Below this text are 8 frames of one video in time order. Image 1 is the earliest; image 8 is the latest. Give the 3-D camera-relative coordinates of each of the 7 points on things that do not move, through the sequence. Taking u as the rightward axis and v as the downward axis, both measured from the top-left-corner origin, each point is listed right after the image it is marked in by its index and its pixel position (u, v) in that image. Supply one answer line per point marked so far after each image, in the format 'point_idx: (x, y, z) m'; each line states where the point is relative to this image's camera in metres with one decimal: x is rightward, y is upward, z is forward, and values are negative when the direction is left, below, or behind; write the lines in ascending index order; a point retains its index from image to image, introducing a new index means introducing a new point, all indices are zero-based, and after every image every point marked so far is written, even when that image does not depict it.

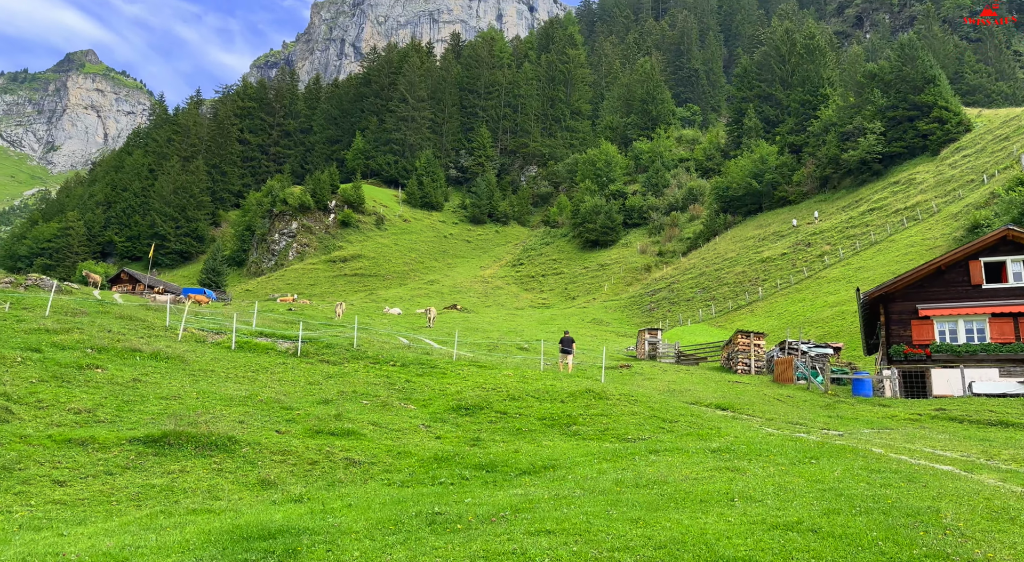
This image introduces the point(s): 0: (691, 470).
0: (+4.2, -4.5, +17.7) m
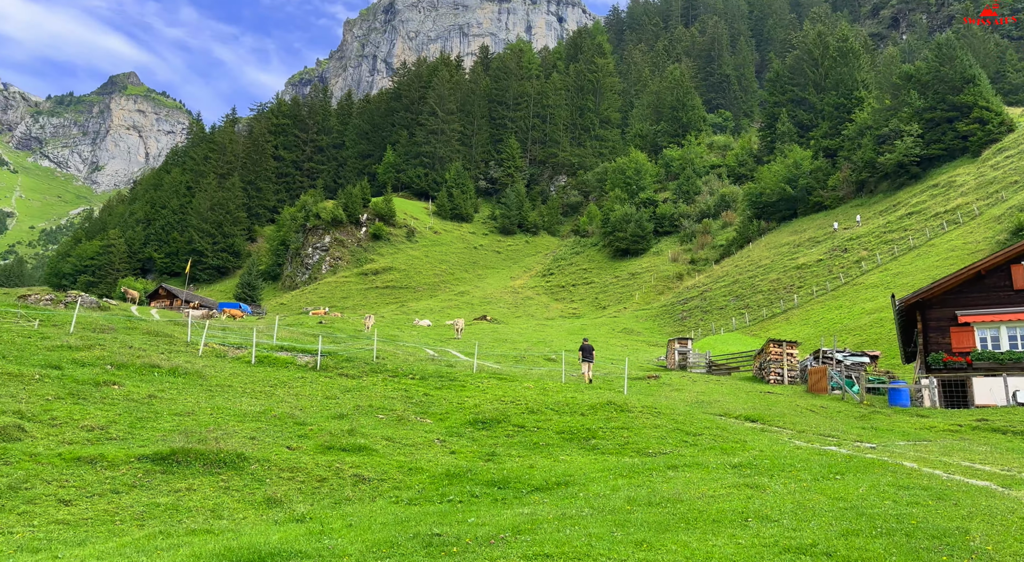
0: (+4.5, -4.7, +17.0) m
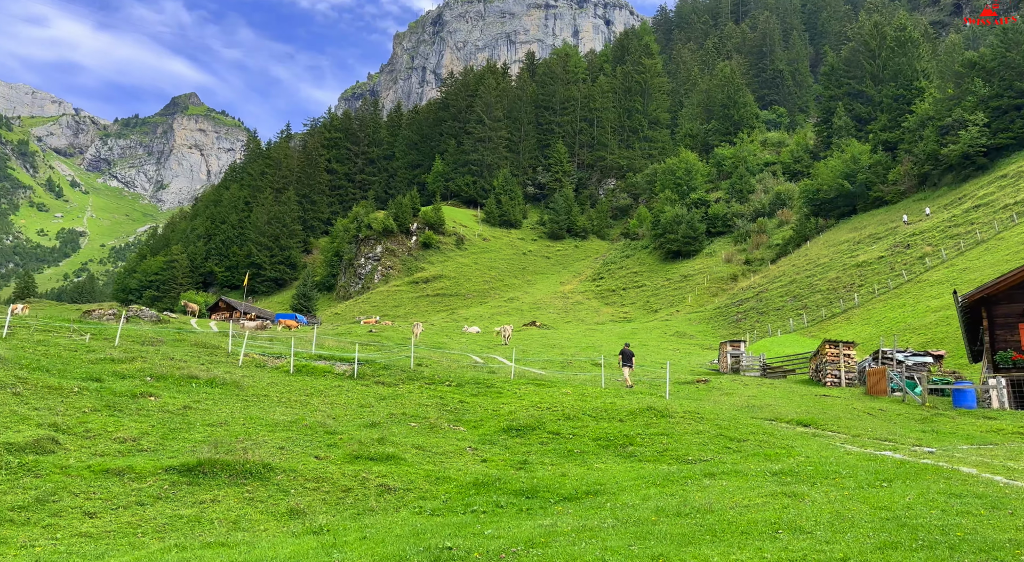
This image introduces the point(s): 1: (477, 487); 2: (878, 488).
0: (+5.1, -4.7, +16.2) m
1: (-0.9, -5.1, +18.5) m
2: (+7.8, -4.4, +15.9) m
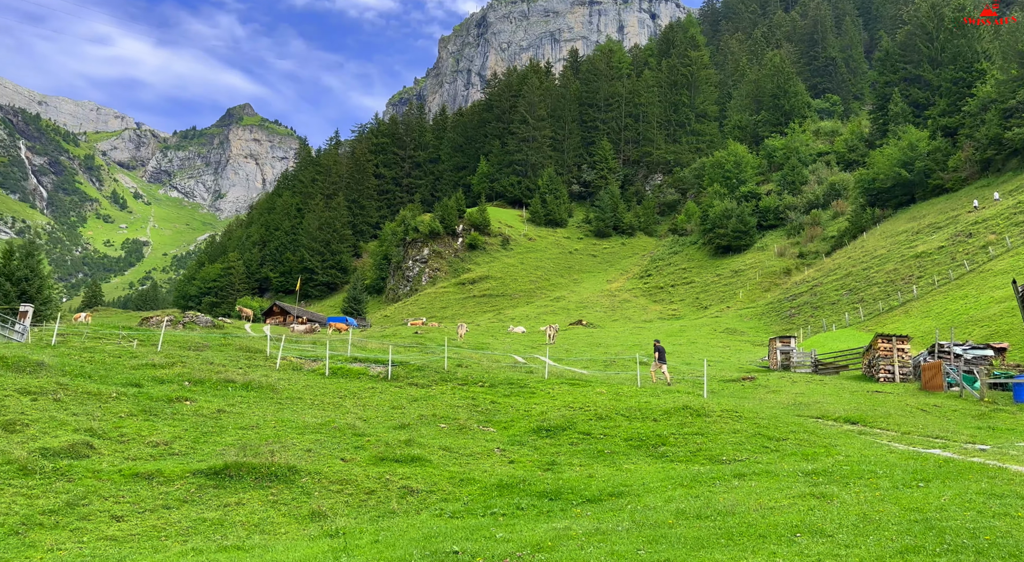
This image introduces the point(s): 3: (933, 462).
0: (+5.5, -4.5, +15.7) m
1: (-0.3, -5.1, +18.3) m
2: (+8.2, -4.2, +15.2) m
3: (+11.1, -4.8, +19.5) m
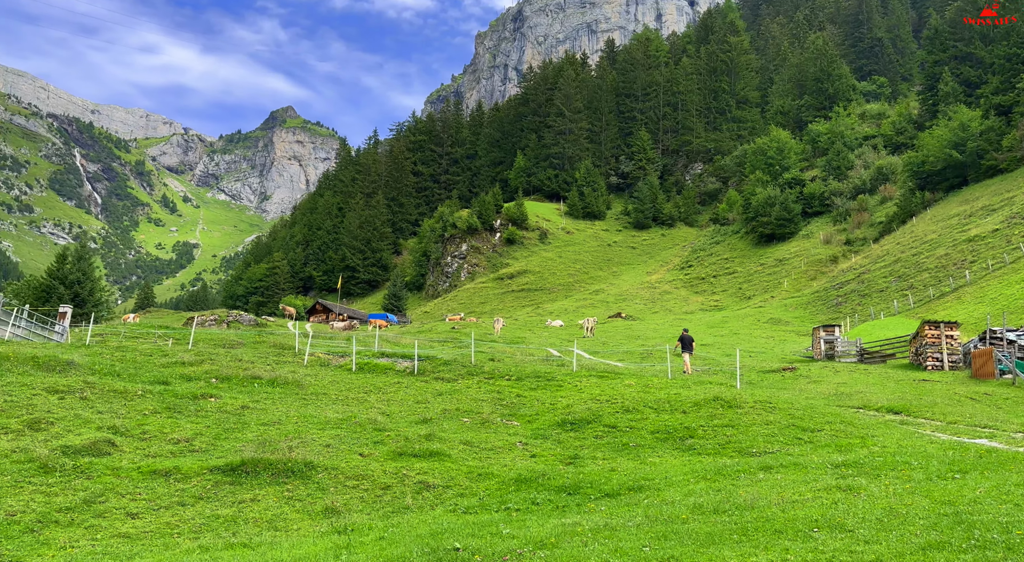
0: (+5.8, -4.2, +15.1) m
1: (+0.2, -4.9, +18.0) m
2: (+8.4, -3.9, +14.3) m
3: (+11.5, -4.3, +18.5) m
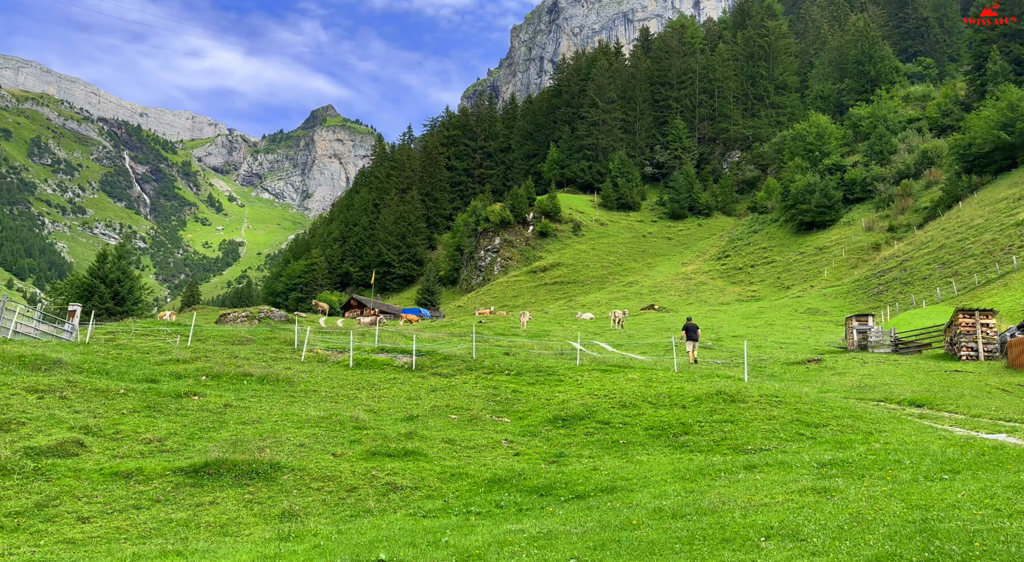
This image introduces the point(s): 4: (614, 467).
0: (+4.9, -4.0, +14.1) m
1: (-0.5, -4.7, +17.3) m
2: (+7.5, -3.6, +13.3) m
3: (+10.9, -3.9, +17.2) m
4: (+2.6, -4.8, +19.2) m
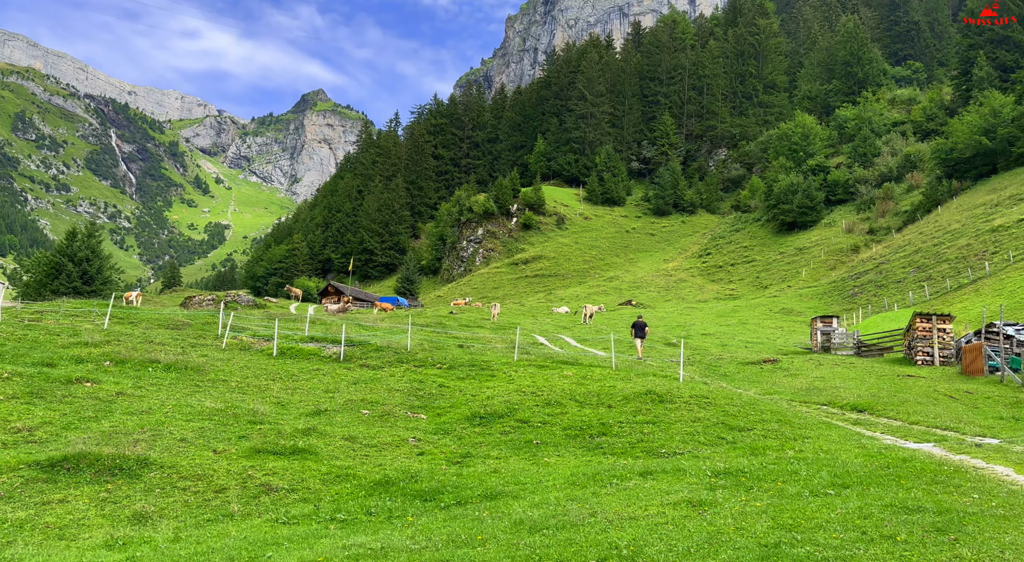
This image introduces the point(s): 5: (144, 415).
0: (+2.5, -3.9, +13.2) m
1: (-3.0, -4.5, +16.4) m
2: (+5.1, -3.6, +12.4) m
3: (+8.4, -4.0, +16.5) m
4: (+0.1, -4.6, +18.4) m
5: (-9.7, -3.5, +19.6) m
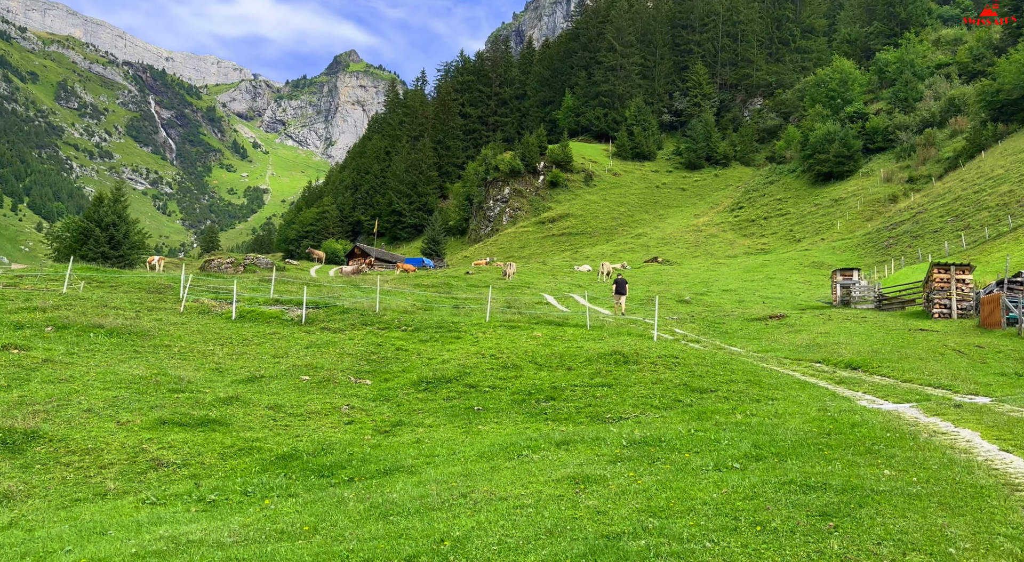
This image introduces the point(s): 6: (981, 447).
0: (+0.5, -3.2, +12.0) m
1: (-4.8, -3.6, +15.4) m
2: (+3.1, -2.9, +11.0) m
3: (+6.5, -3.0, +14.9) m
4: (-1.6, -3.6, +17.2) m
5: (-11.4, -2.6, +18.9) m
6: (+8.3, -3.0, +14.2) m
